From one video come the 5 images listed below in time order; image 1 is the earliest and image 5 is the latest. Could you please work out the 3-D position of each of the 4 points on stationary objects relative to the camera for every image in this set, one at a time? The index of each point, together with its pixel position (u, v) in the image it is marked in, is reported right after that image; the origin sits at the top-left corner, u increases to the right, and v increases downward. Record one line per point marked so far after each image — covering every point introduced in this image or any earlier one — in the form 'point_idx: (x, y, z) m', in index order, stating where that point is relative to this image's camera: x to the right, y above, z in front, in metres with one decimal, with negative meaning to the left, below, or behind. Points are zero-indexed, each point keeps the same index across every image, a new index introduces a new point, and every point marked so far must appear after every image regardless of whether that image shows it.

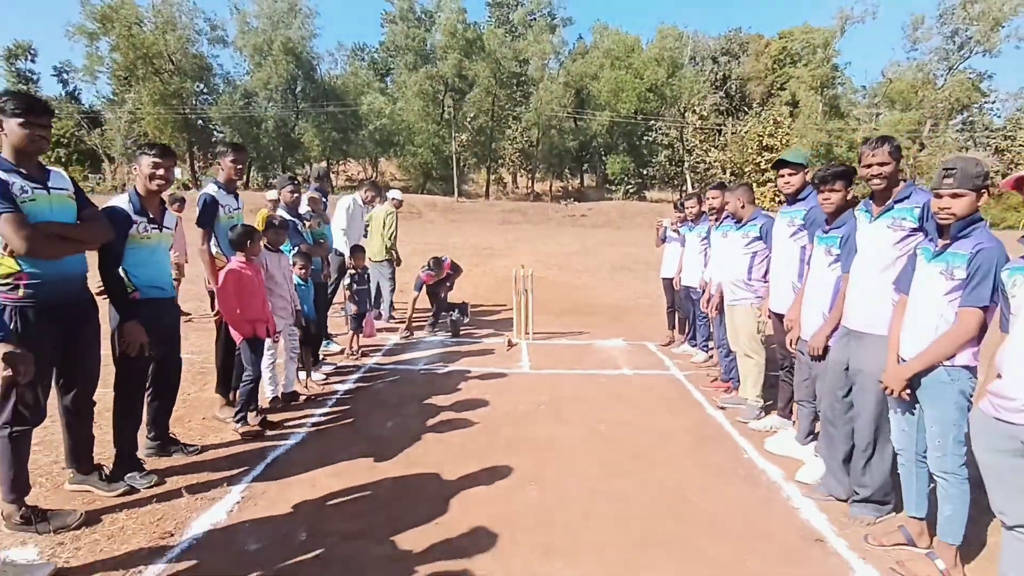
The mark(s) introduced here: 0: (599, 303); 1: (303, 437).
0: (+1.9, -0.4, +13.5) m
1: (-1.7, -1.2, +5.1) m
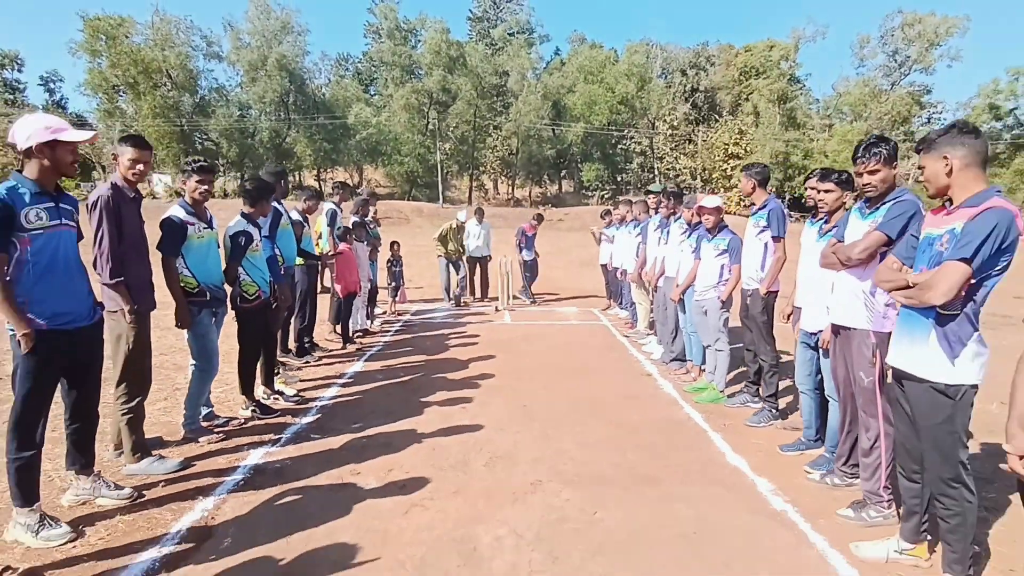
0: (+1.5, -0.1, +17.4) m
1: (-1.9, -0.8, +9.0) m
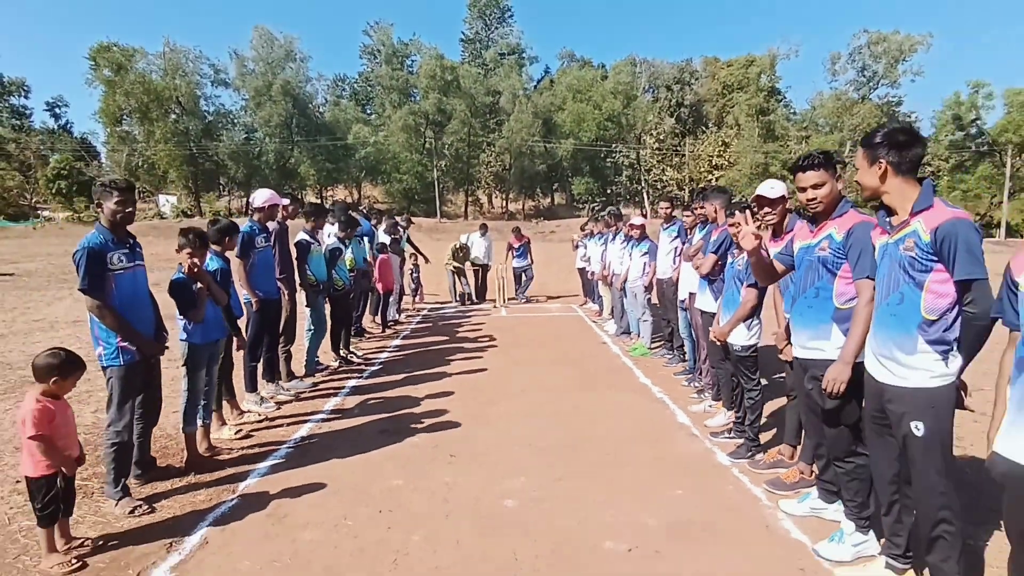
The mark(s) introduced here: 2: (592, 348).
0: (+1.3, -0.1, +20.6) m
1: (-2.0, -0.8, +12.1) m
2: (+1.3, -1.0, +10.2) m
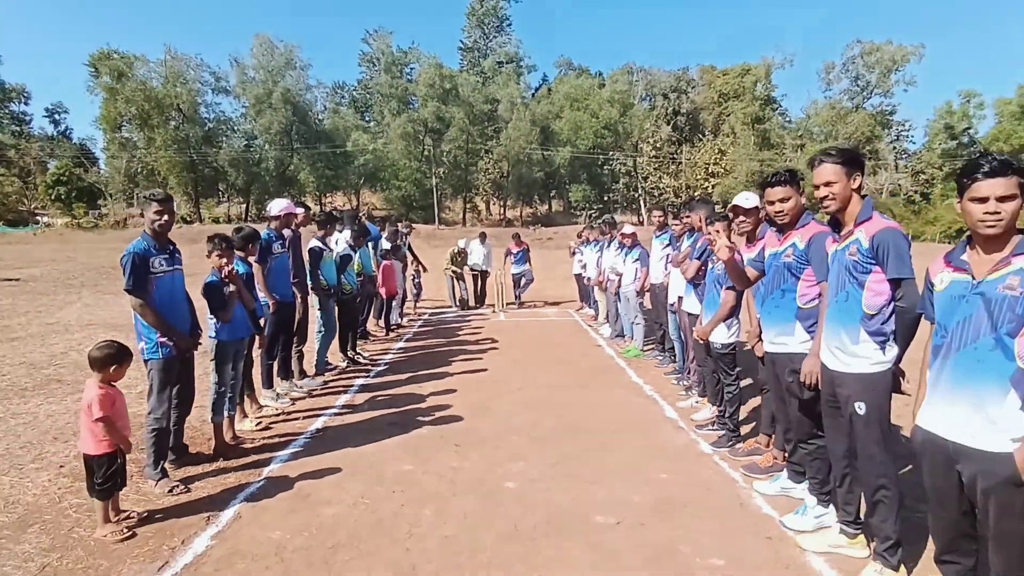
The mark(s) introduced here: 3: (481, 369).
0: (+1.3, -0.3, +21.0) m
1: (-2.0, -0.9, +12.5) m
2: (+1.3, -1.1, +10.7) m
3: (-0.5, -1.2, +9.2) m
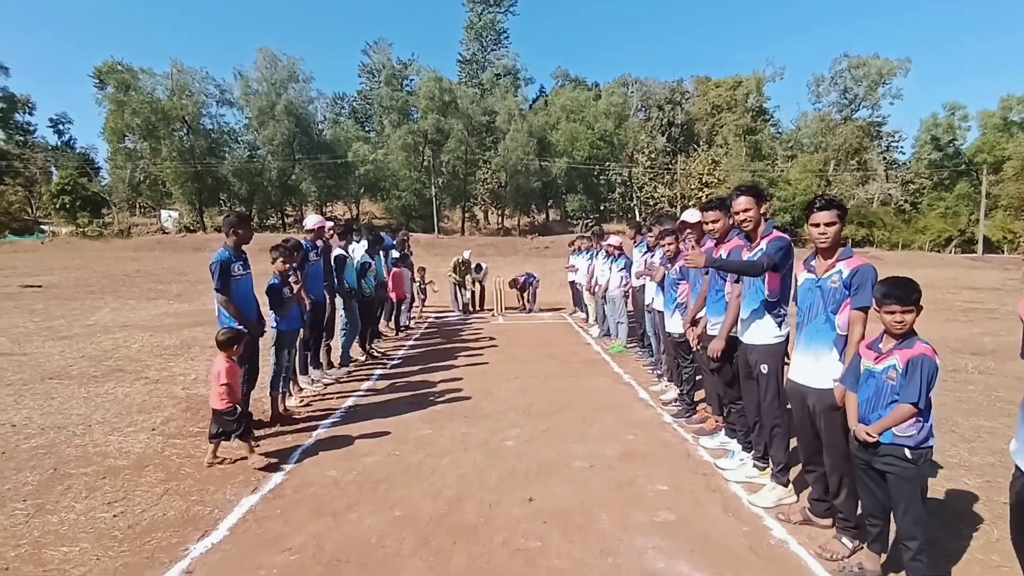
0: (+1.2, -0.6, +22.3) m
1: (-2.1, -1.0, +13.8) m
2: (+1.3, -1.2, +12.0) m
3: (-0.5, -1.3, +10.5) m
